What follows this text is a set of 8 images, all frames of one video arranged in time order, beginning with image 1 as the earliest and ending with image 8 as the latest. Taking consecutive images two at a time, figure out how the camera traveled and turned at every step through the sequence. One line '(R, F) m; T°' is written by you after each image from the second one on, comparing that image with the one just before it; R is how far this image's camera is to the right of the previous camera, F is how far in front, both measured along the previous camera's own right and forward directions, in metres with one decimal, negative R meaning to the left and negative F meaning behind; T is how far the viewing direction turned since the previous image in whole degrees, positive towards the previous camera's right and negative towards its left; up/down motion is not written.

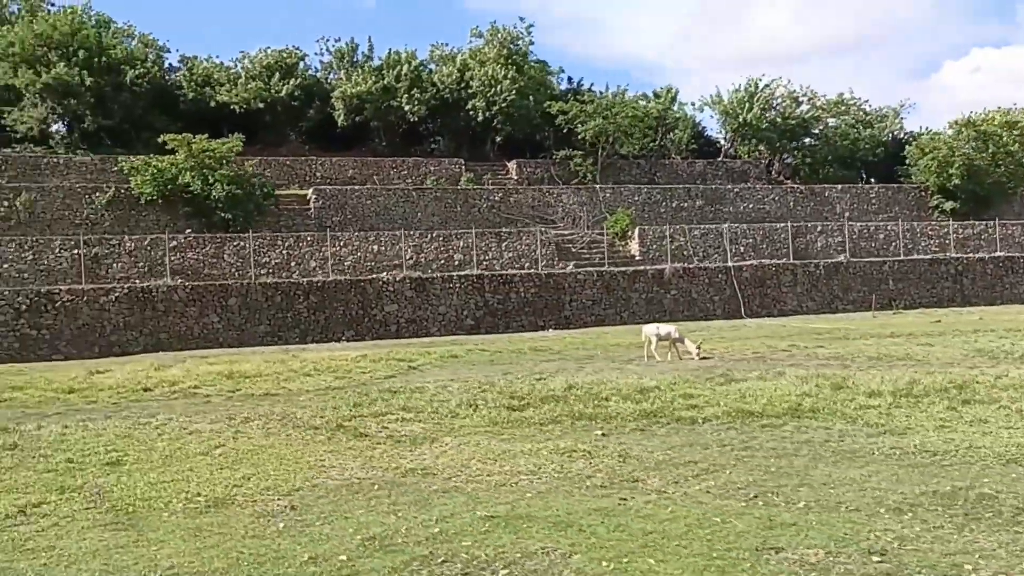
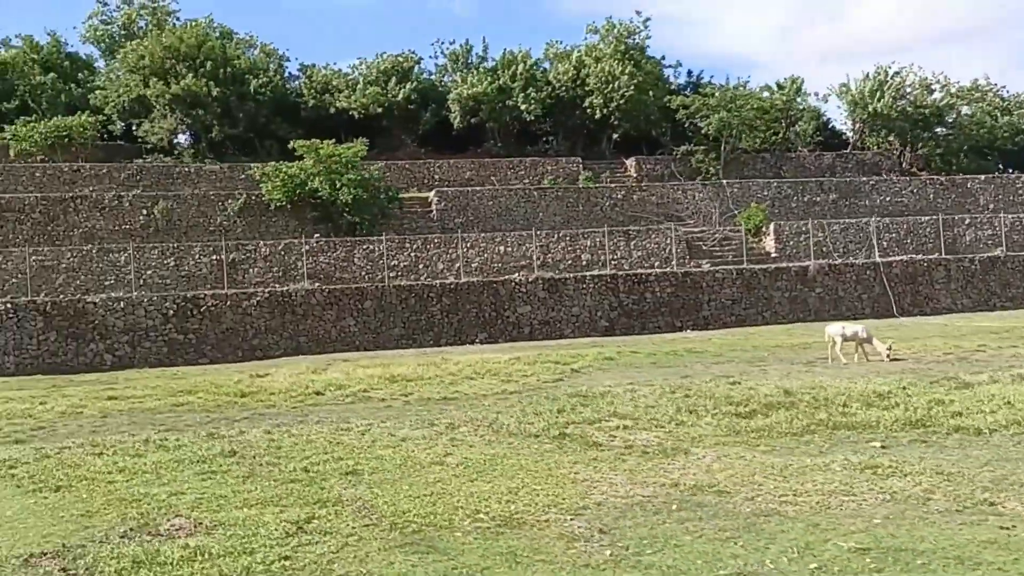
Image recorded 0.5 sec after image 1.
(-1.3, +0.6) m; -6°
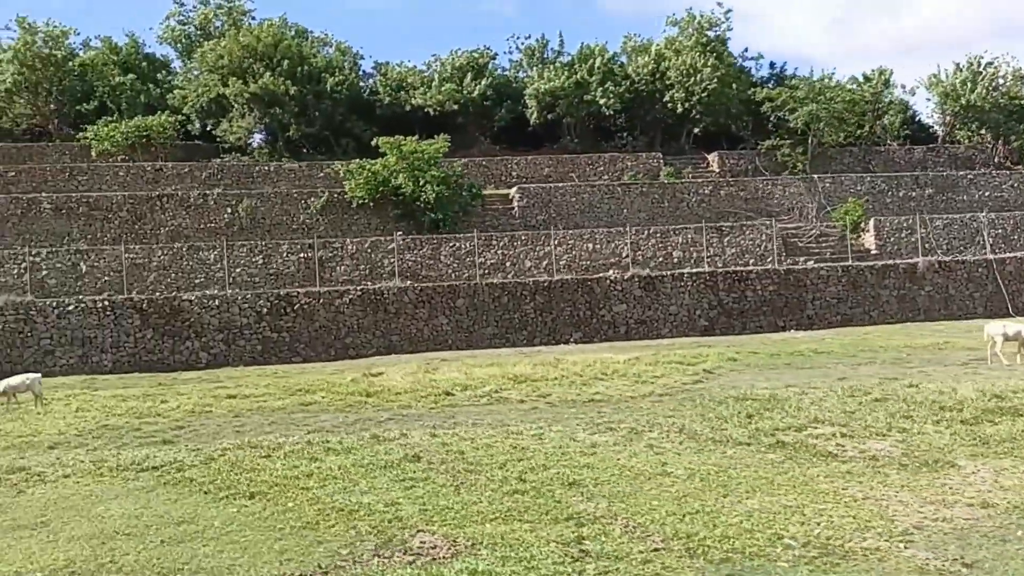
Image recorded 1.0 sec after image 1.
(-1.3, +0.6) m; -3°
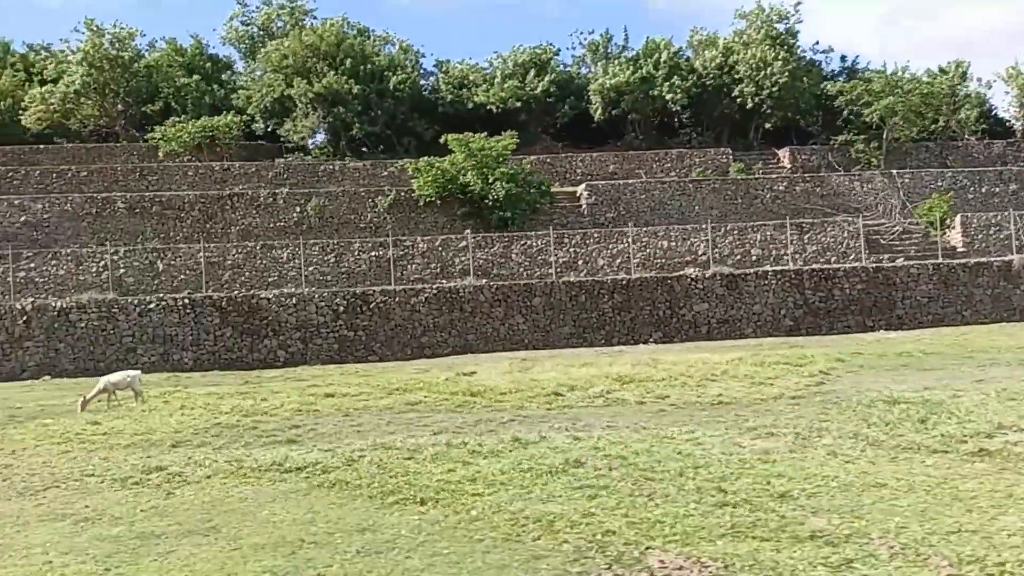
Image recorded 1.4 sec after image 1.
(-0.9, +0.4) m; -3°
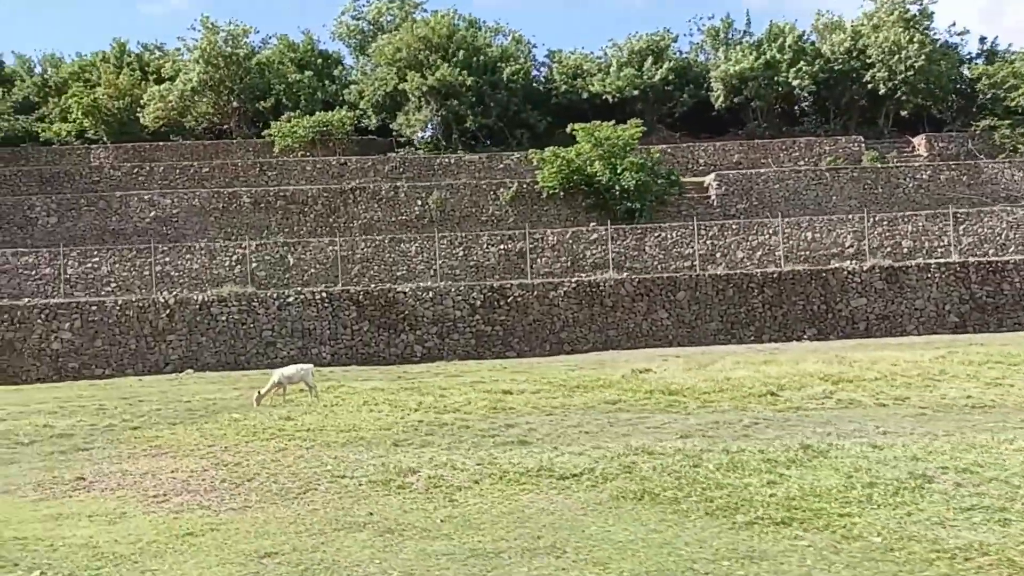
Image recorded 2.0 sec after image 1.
(-1.6, +0.8) m; -5°
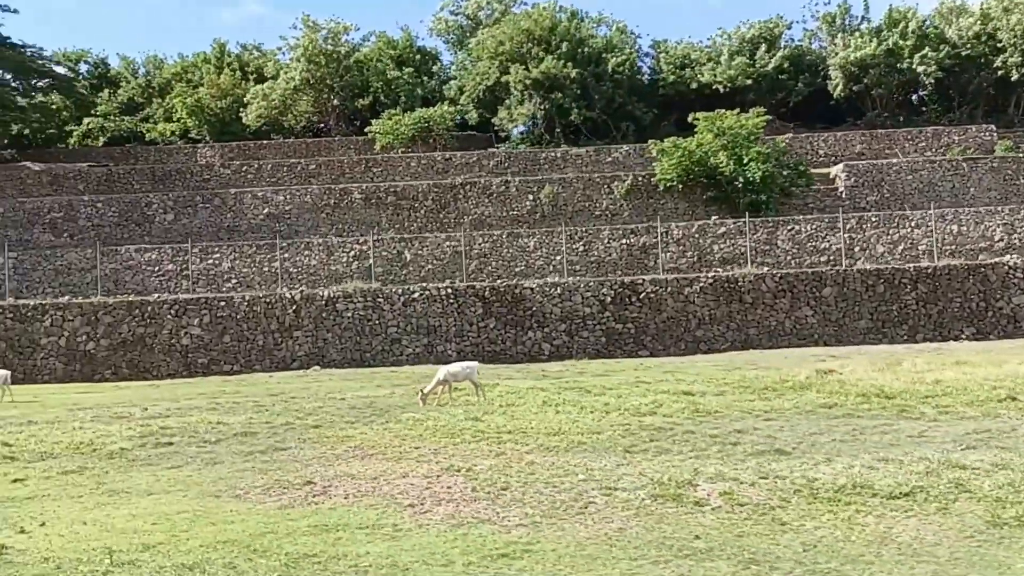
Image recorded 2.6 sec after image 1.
(-1.5, +0.7) m; -5°
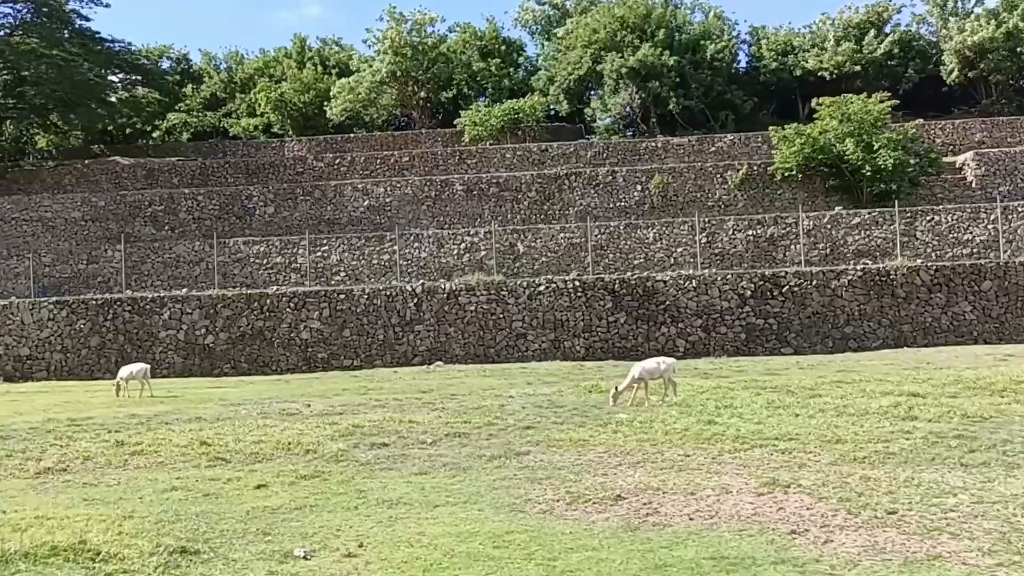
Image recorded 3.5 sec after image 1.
(-1.8, +0.9) m; -3°
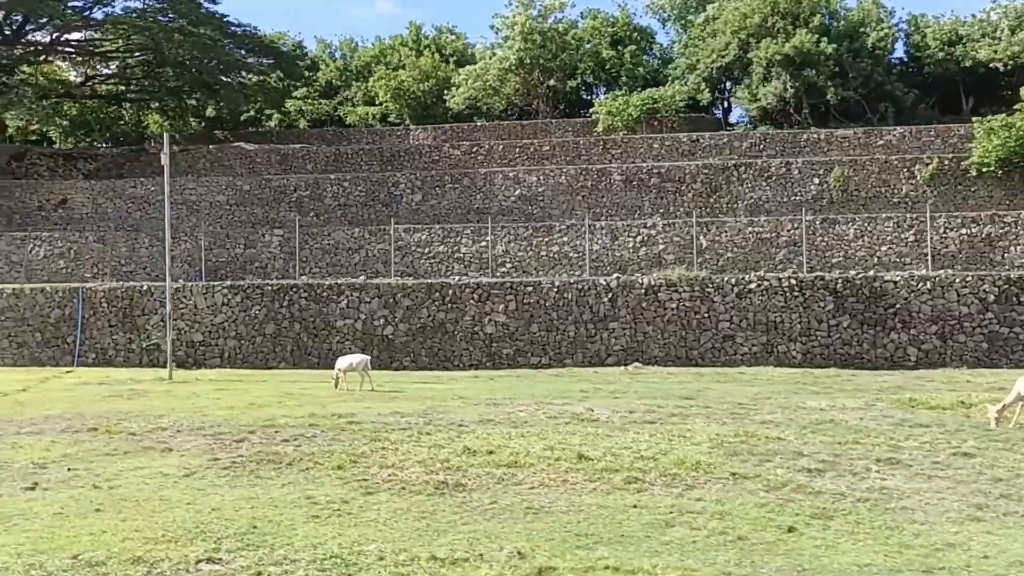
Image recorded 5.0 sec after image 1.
(-3.0, +1.3) m; -4°
